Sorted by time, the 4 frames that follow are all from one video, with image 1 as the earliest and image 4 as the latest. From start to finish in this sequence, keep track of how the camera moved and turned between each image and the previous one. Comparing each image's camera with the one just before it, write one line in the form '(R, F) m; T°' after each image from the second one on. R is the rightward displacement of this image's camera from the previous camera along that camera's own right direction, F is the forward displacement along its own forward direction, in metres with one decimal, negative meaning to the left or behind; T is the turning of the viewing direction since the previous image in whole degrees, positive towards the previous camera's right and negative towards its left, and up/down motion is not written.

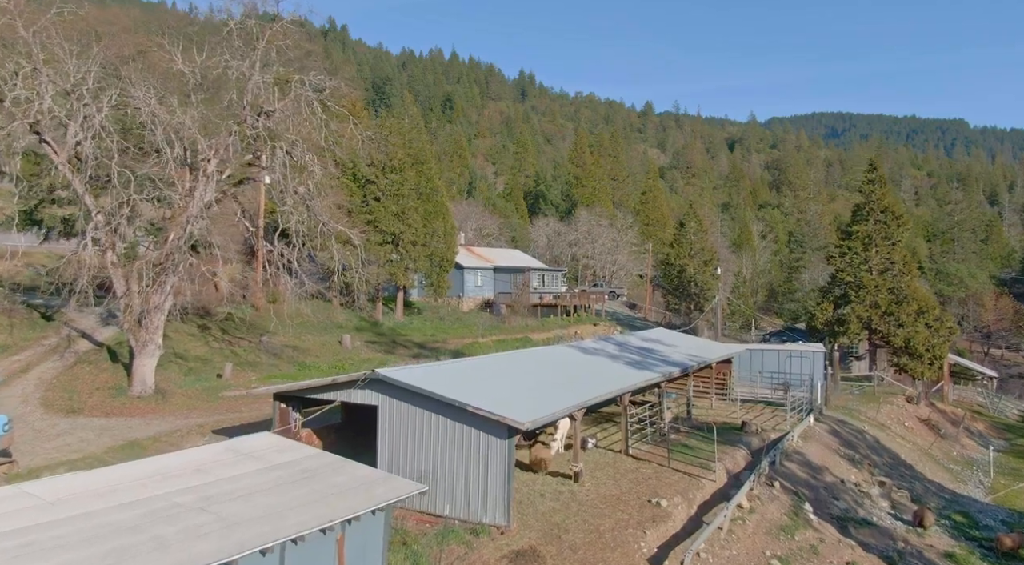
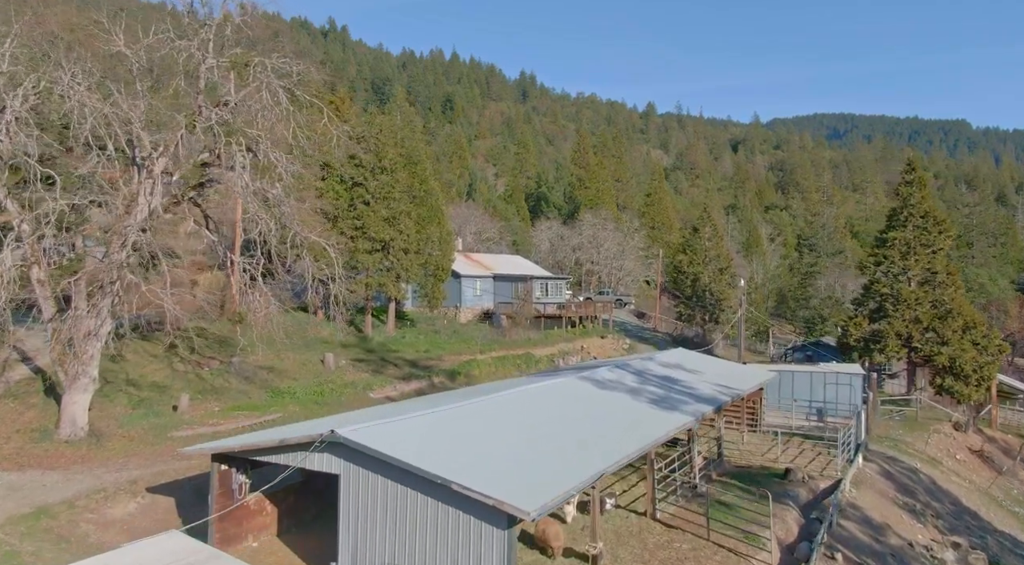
(0.0, +3.1) m; 0°
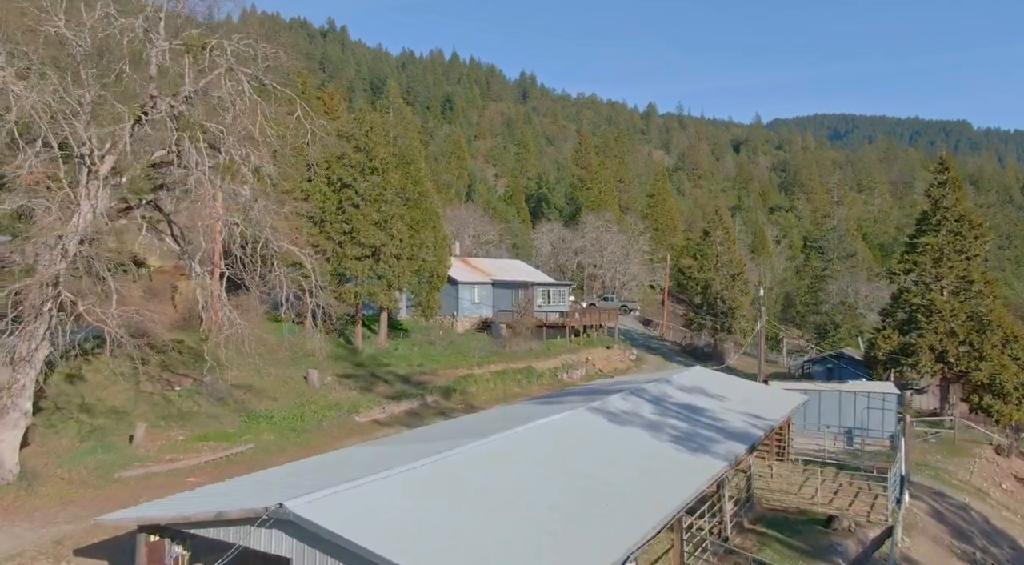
(0.0, +2.3) m; 0°
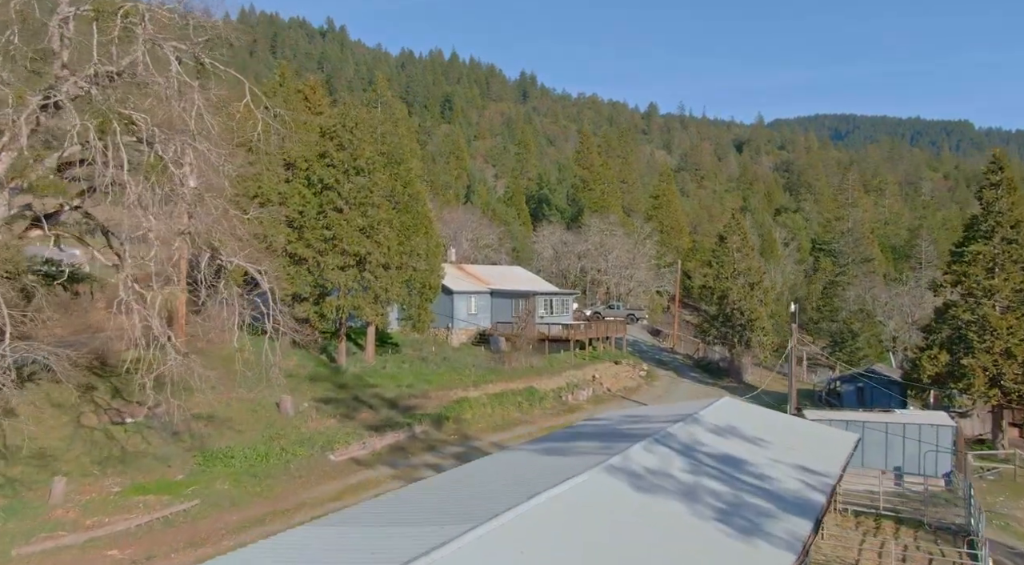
(0.0, +3.0) m; 0°
